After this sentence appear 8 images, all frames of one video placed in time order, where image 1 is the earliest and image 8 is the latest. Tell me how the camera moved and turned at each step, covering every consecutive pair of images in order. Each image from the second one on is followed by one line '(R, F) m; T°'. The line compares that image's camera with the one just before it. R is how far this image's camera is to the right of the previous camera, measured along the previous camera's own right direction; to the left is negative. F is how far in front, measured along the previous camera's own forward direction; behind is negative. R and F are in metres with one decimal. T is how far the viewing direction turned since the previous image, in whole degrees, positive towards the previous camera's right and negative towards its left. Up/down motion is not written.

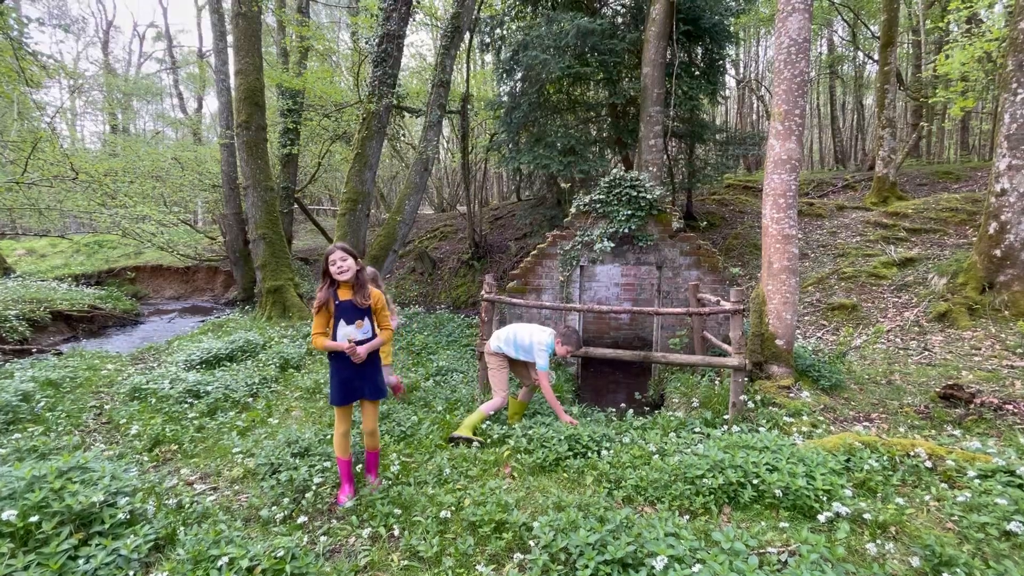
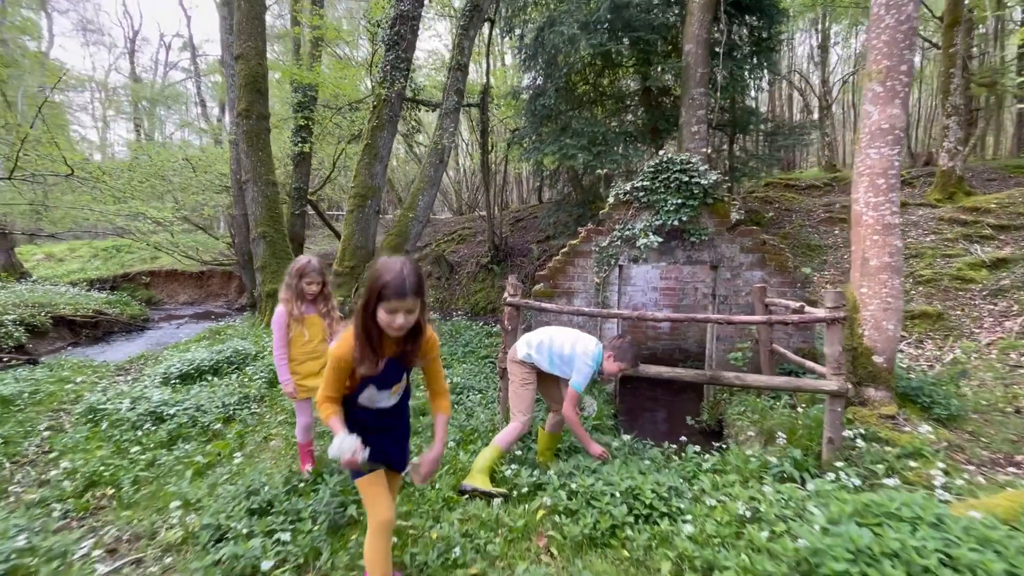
(-0.1, +0.9) m; -2°
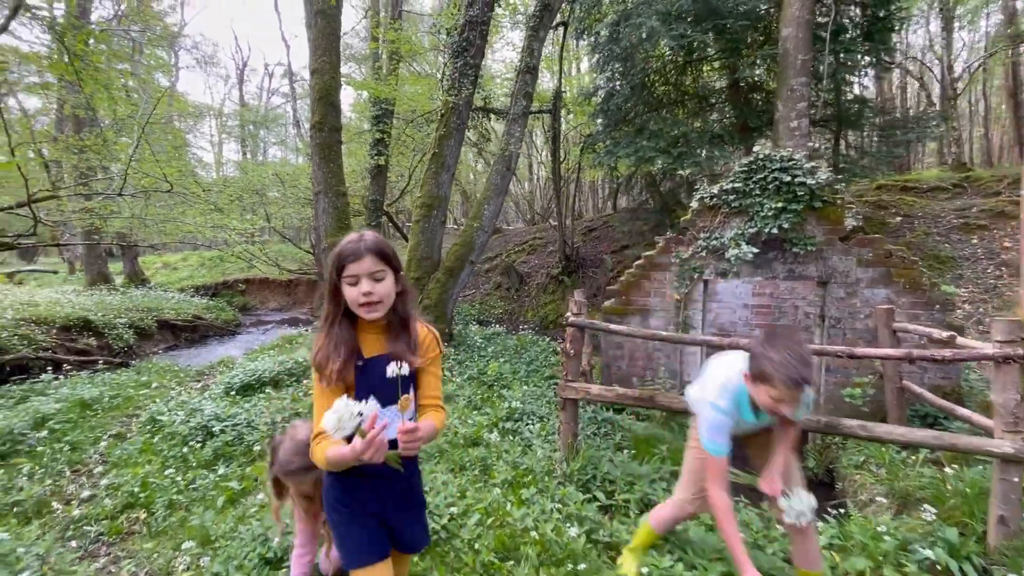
(+0.1, +0.5) m; -9°
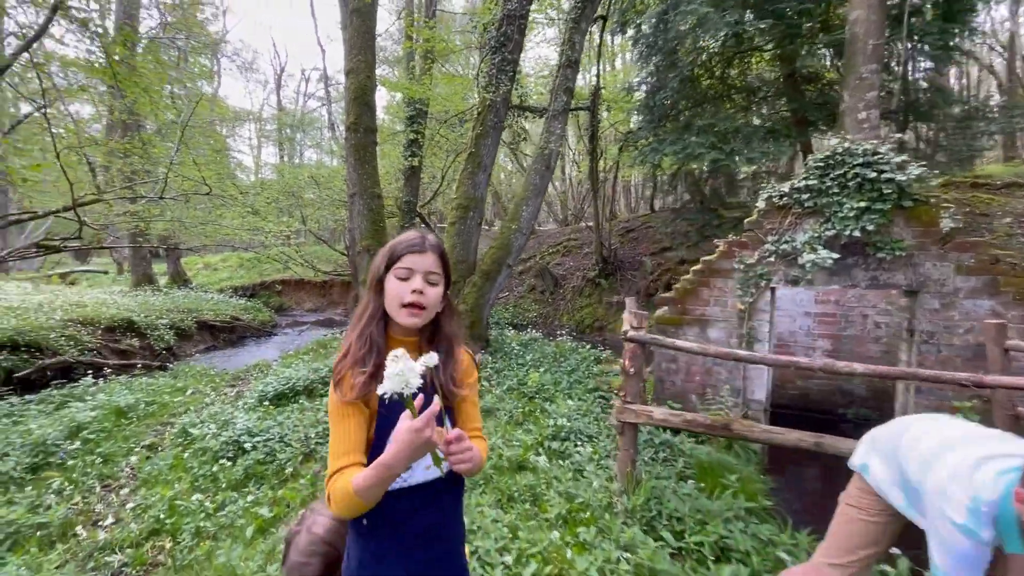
(-0.2, +0.3) m; -3°
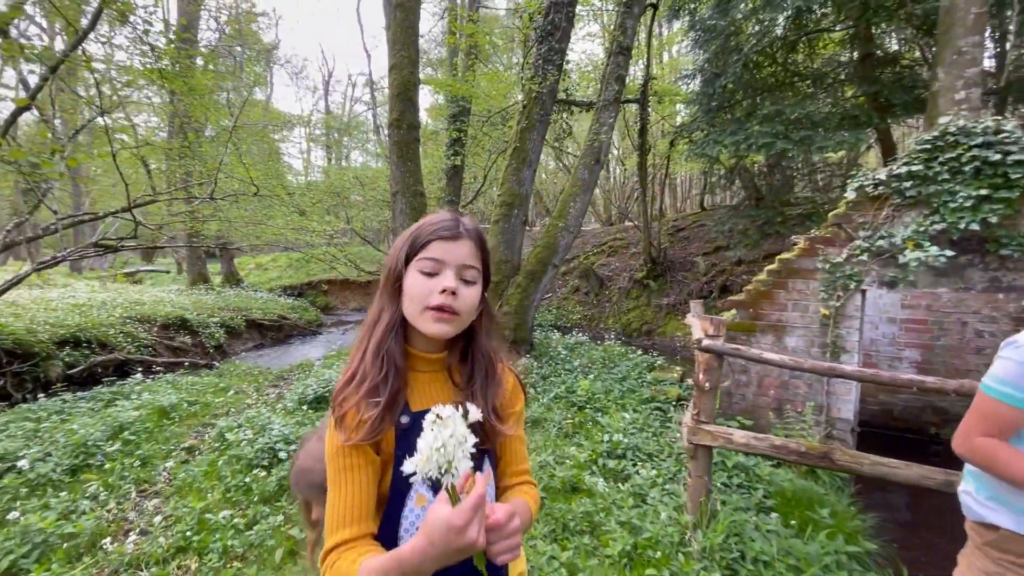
(-0.1, +0.3) m; -5°
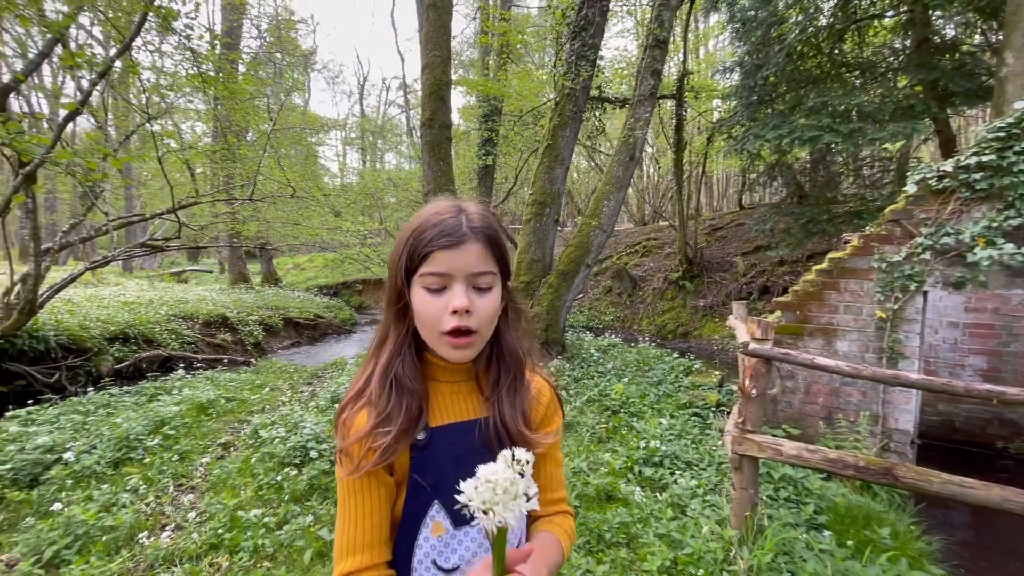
(0.0, +0.1) m; -4°
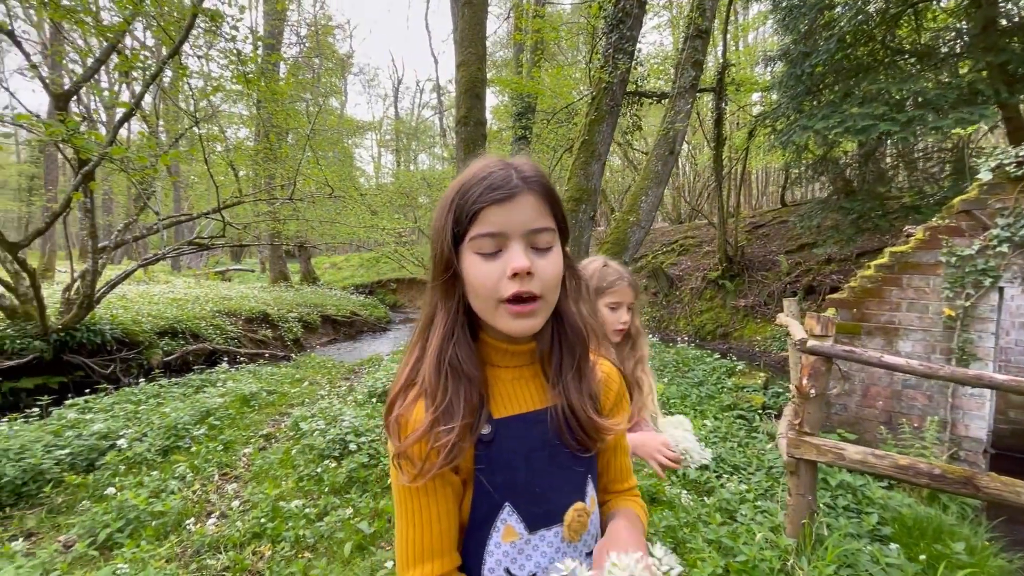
(-0.1, +0.1) m; -4°
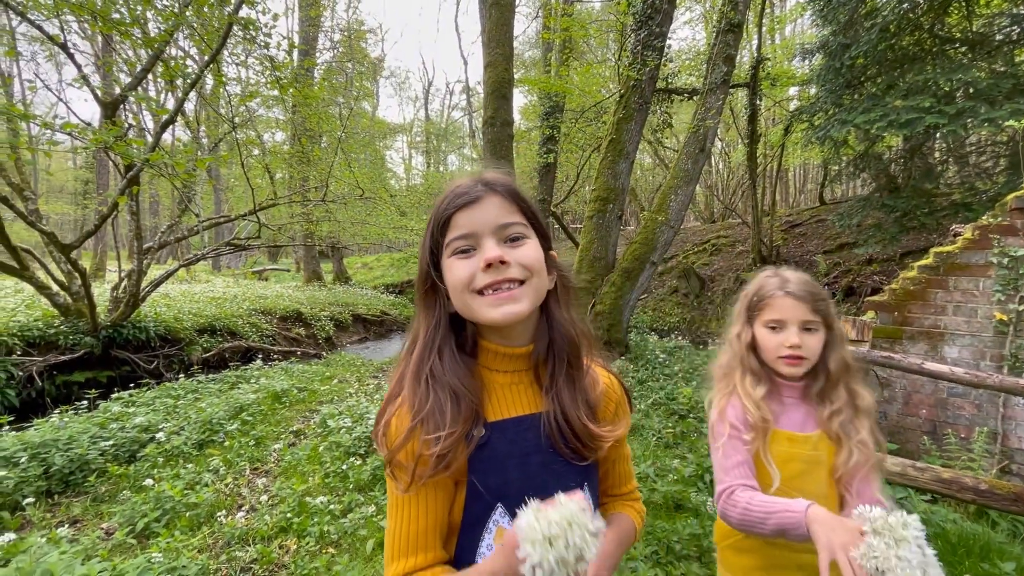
(0.0, 0.0) m; -3°
